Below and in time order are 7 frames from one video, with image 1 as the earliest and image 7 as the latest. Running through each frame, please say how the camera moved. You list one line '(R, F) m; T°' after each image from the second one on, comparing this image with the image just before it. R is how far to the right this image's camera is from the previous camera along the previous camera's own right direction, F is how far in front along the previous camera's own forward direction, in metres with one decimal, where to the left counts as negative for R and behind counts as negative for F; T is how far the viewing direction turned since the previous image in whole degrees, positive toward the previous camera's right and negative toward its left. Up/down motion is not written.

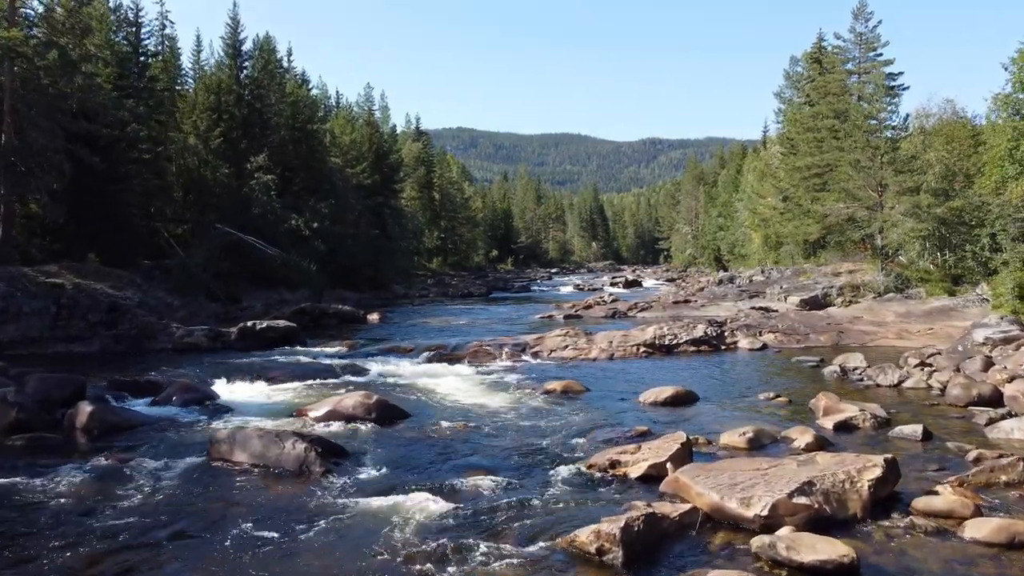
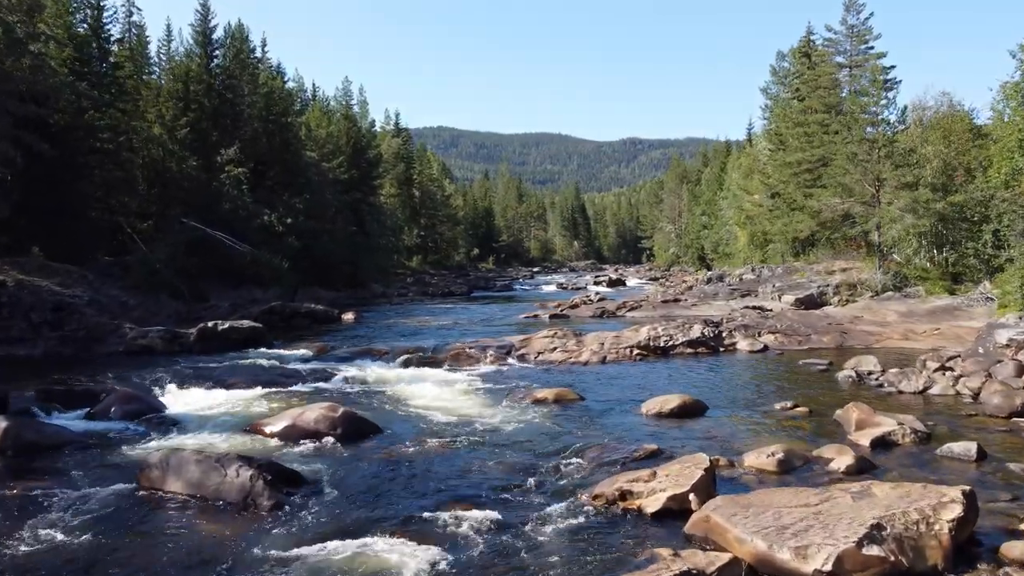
(-0.1, +1.9) m; +1°
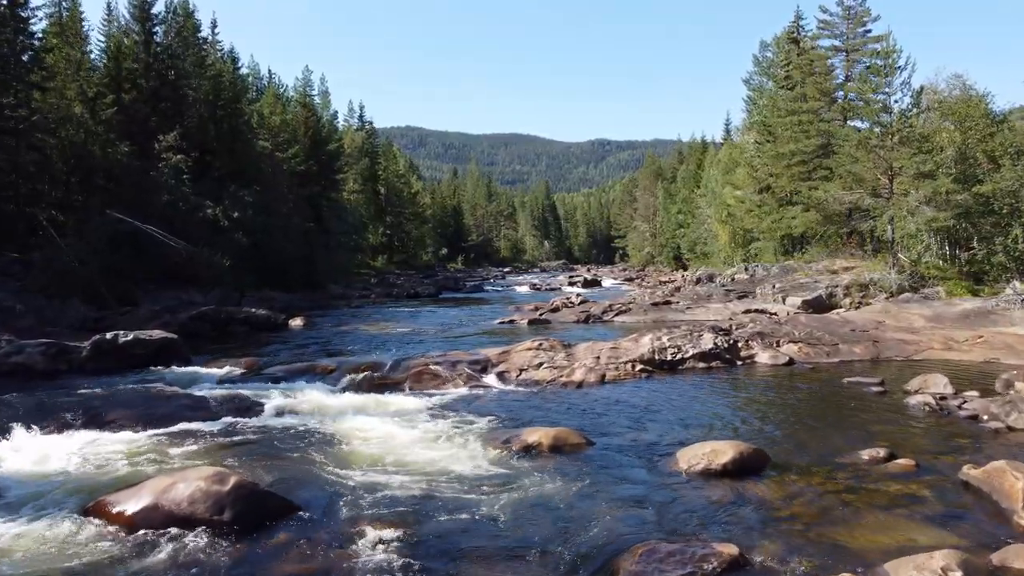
(-0.2, +4.4) m; +2°
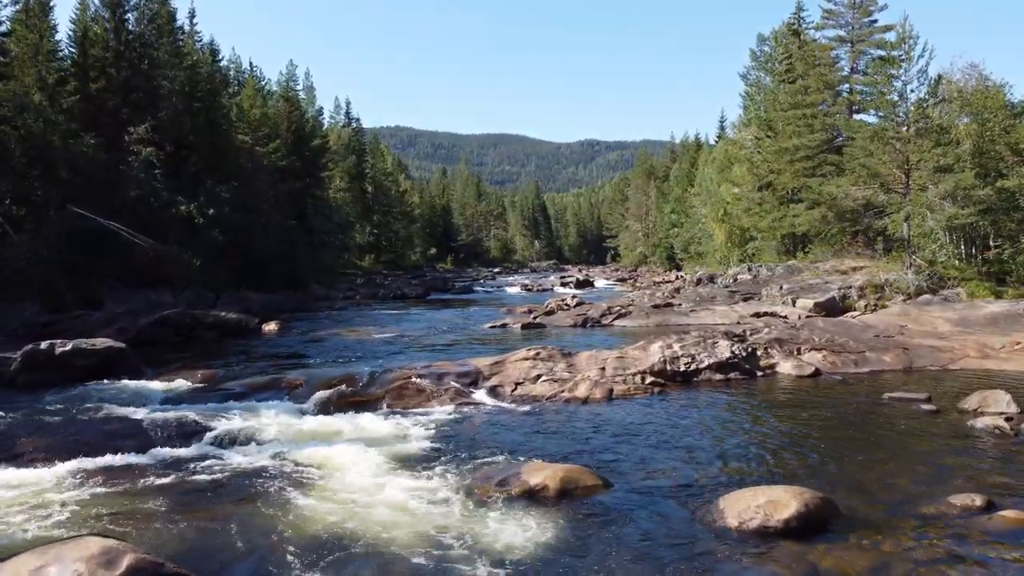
(-0.1, +2.3) m; +1°
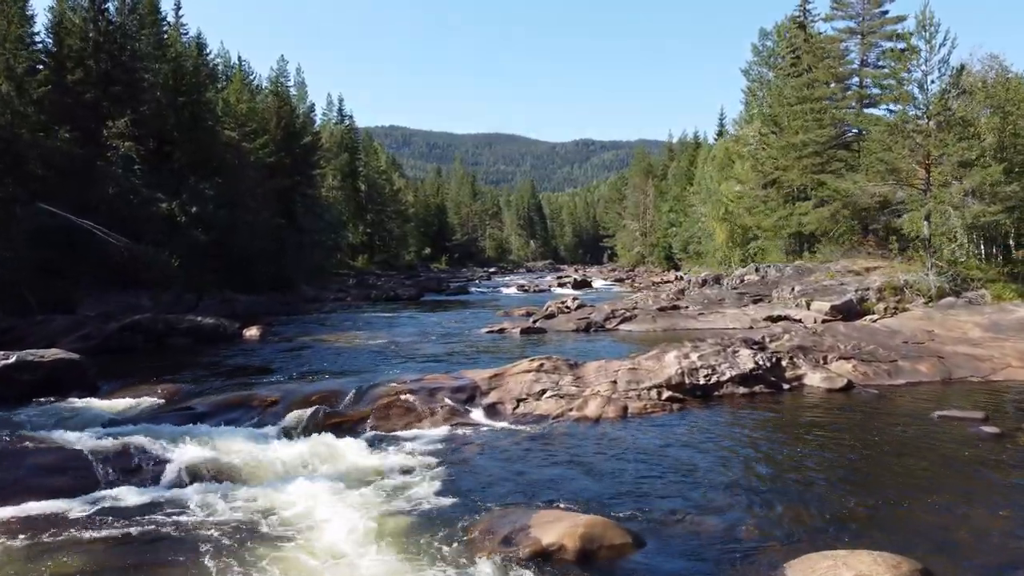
(-0.1, +1.8) m; 0°
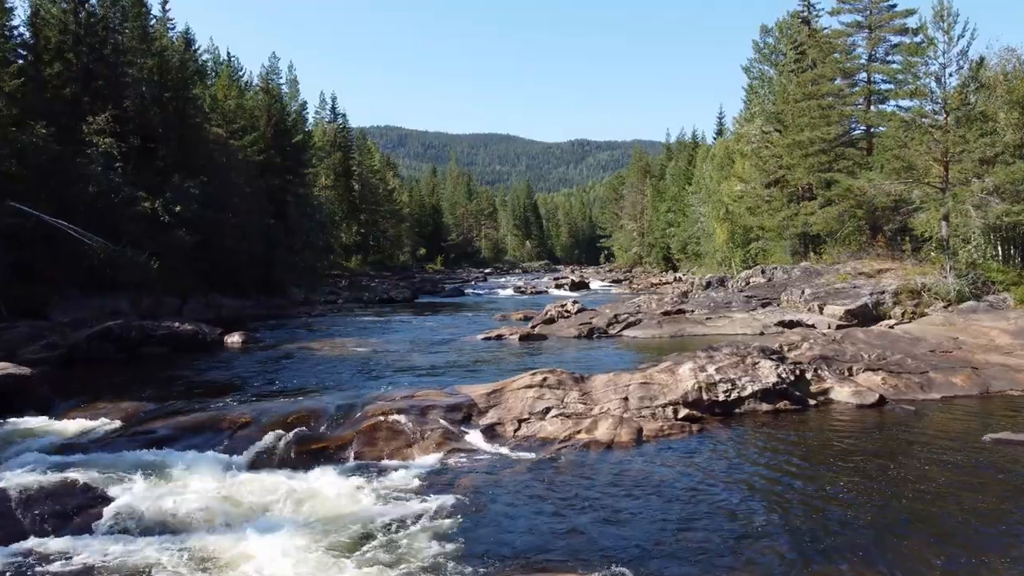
(-0.1, +1.5) m; 0°
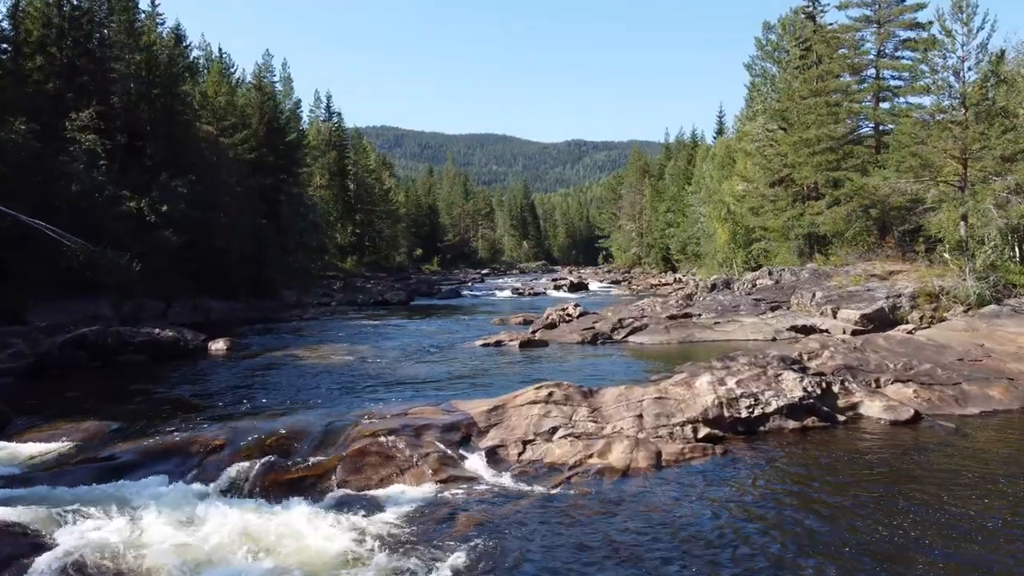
(-0.1, +1.3) m; 0°
